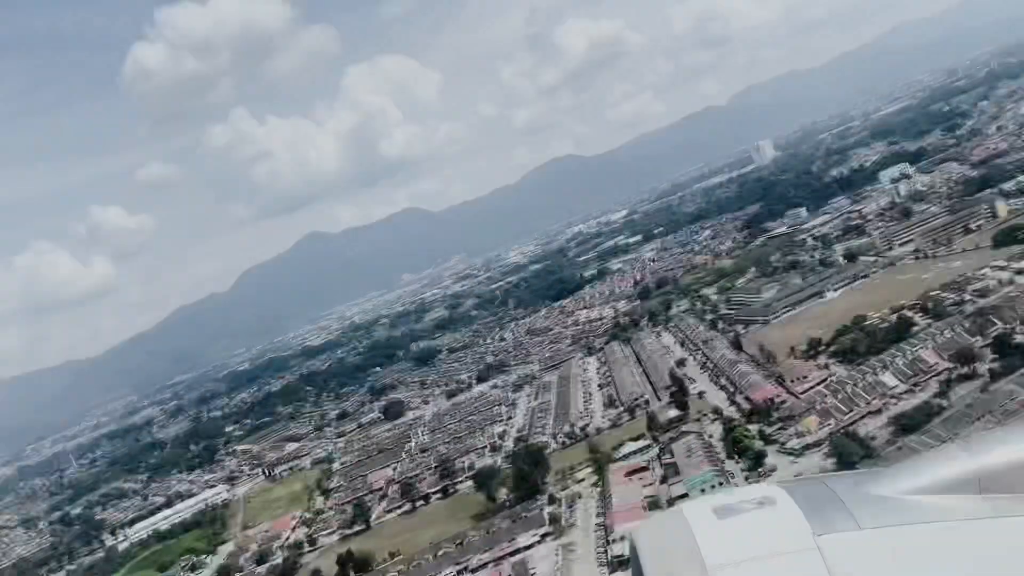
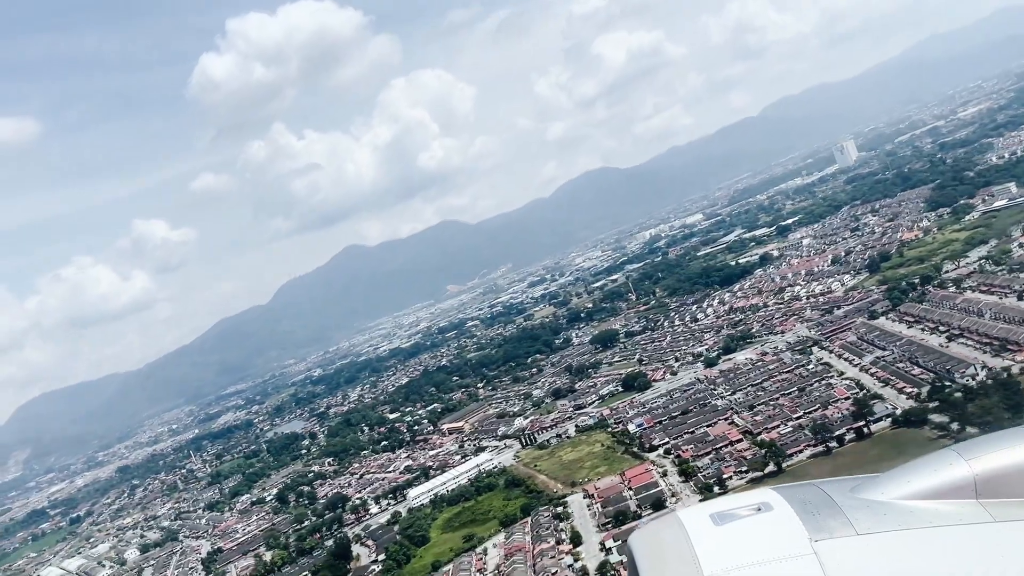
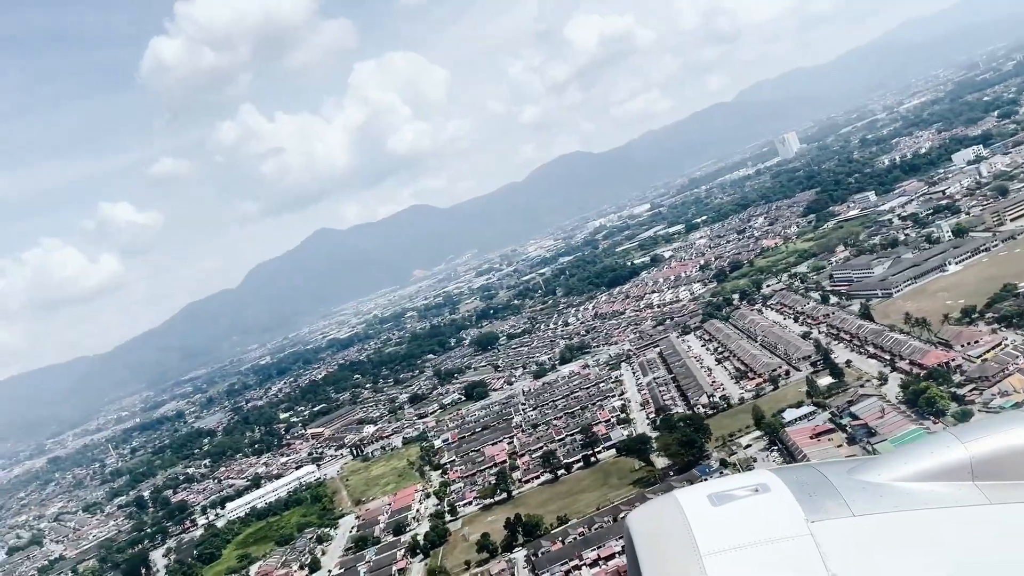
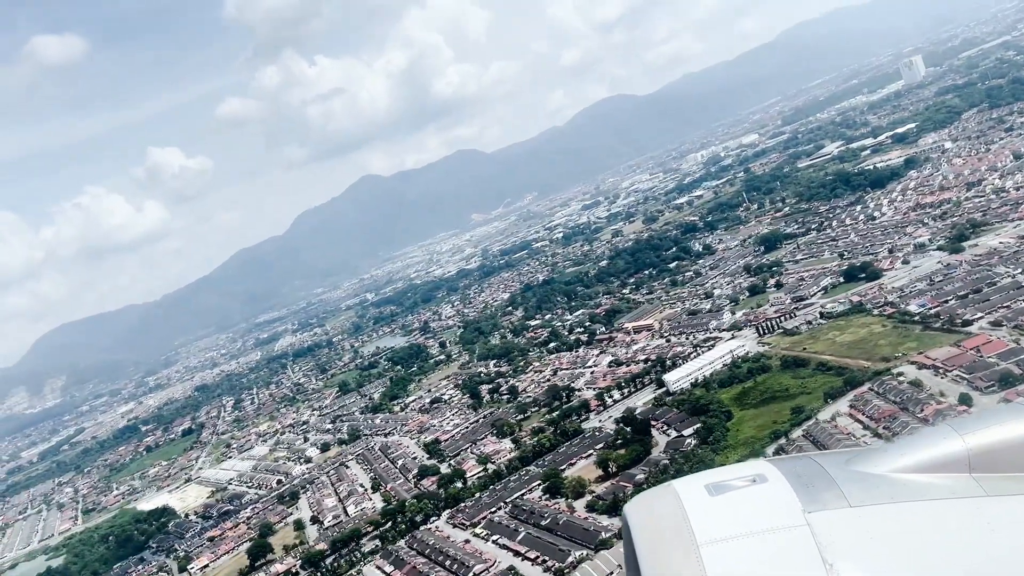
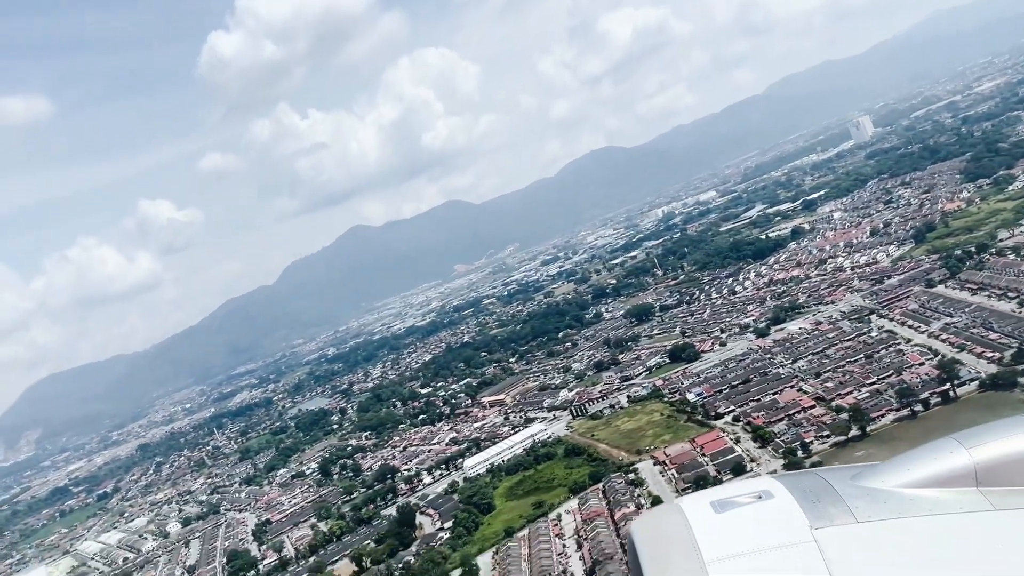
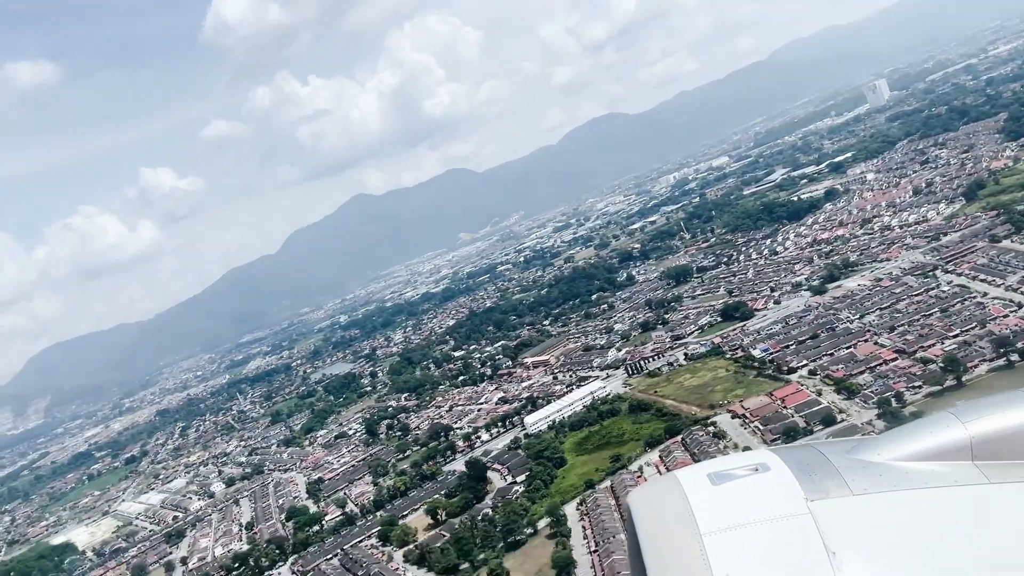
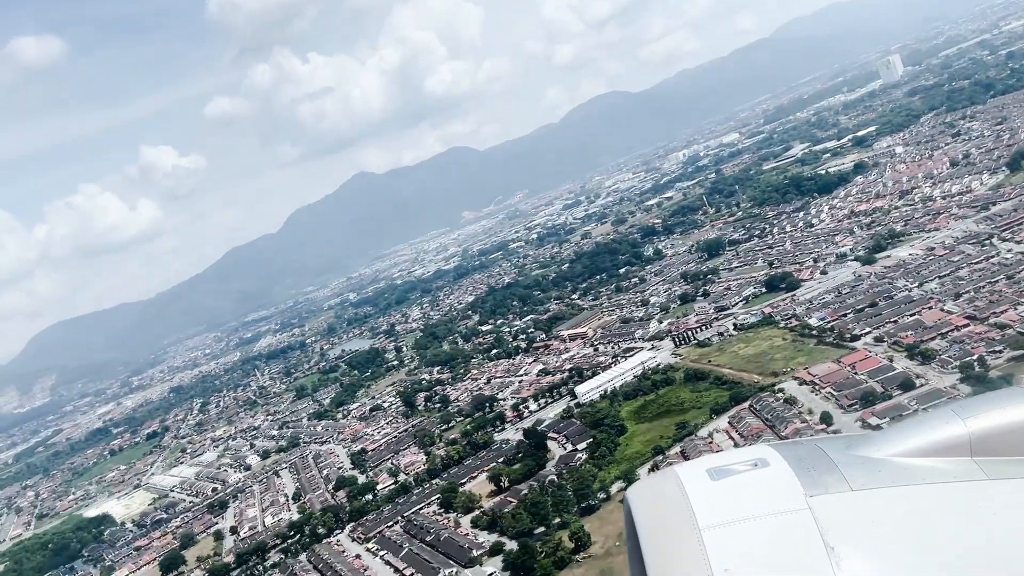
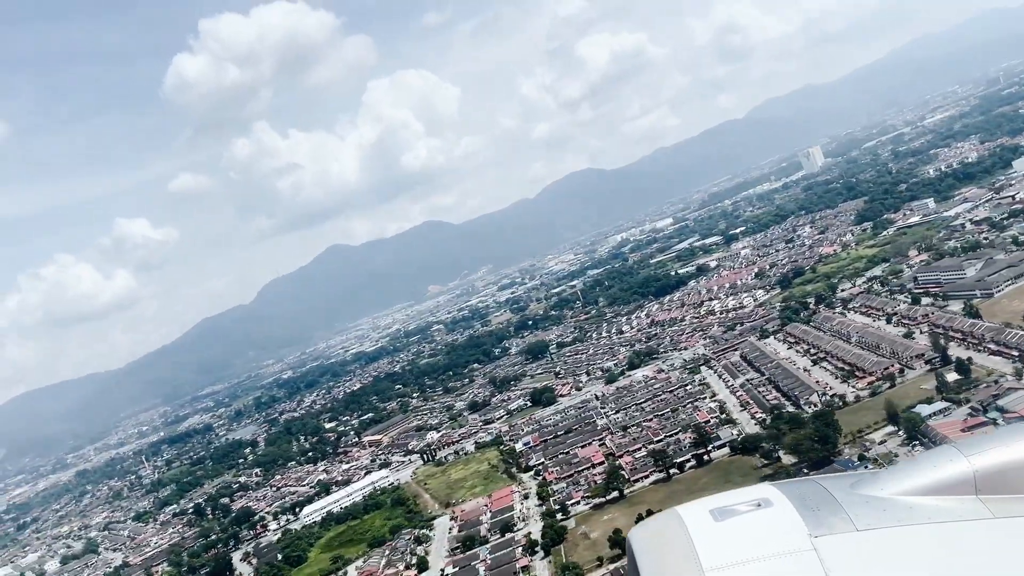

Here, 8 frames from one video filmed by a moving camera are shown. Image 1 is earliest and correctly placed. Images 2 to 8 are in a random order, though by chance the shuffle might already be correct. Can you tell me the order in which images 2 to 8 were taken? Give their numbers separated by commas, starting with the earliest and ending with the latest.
3, 8, 2, 5, 6, 7, 4
